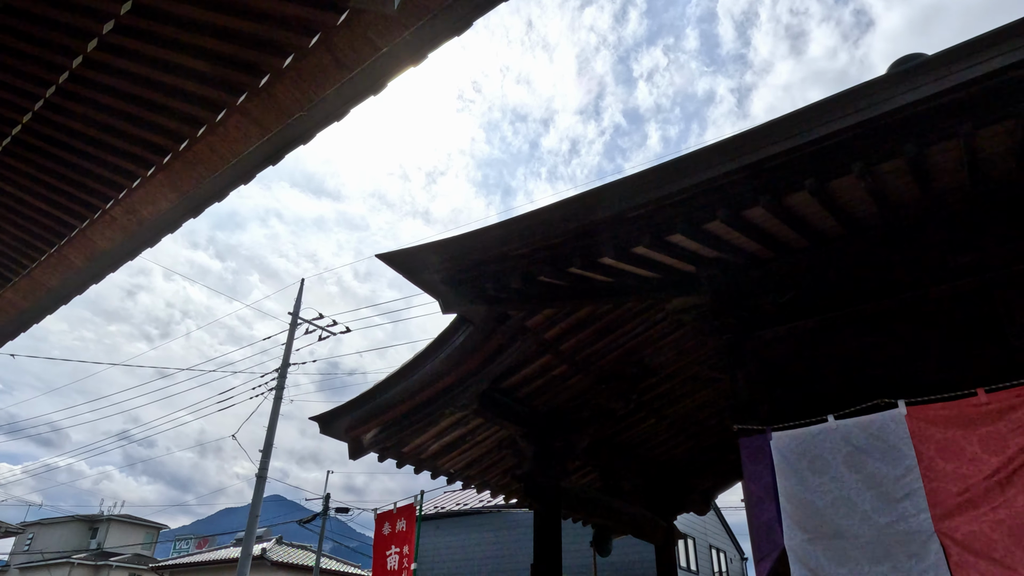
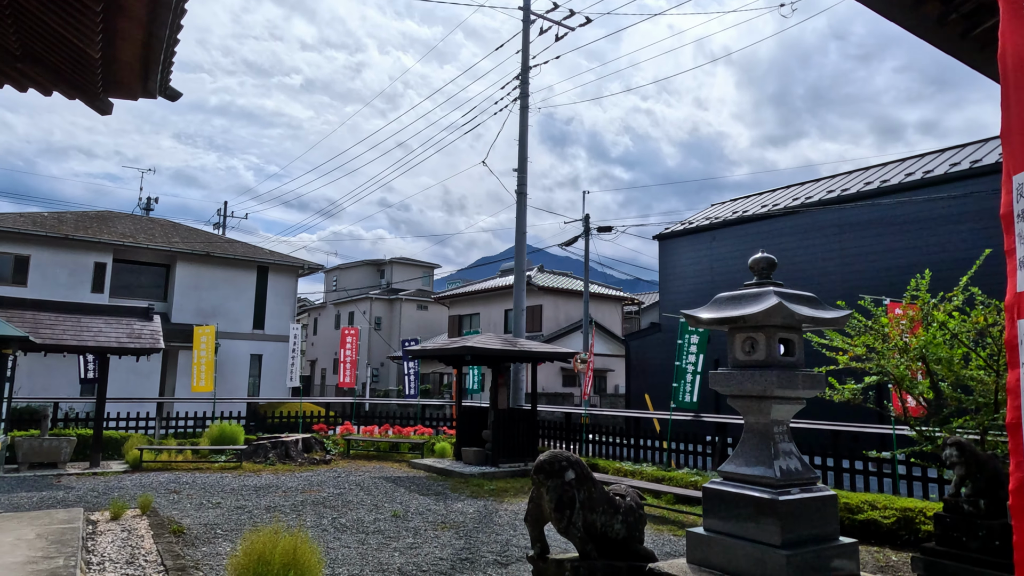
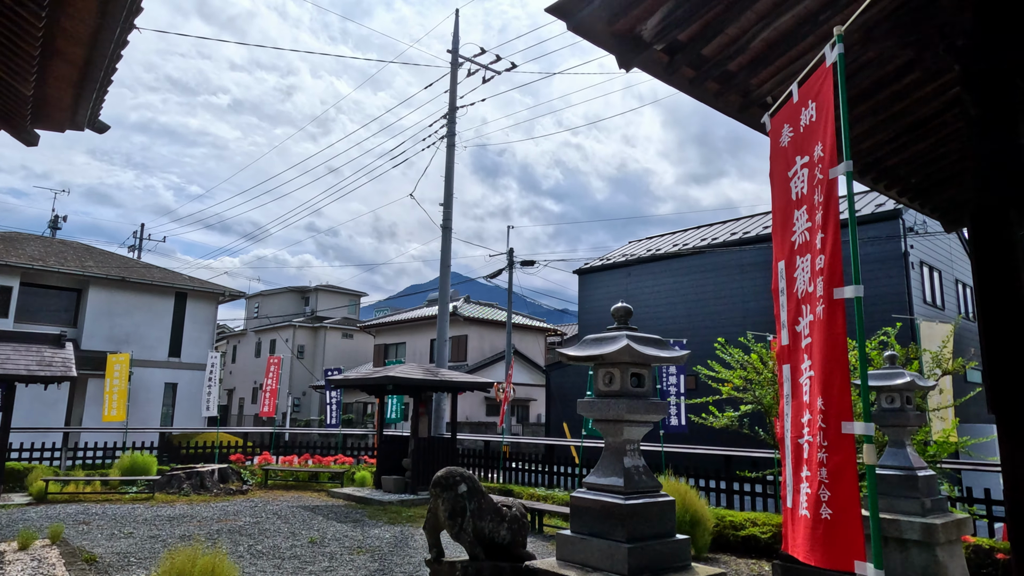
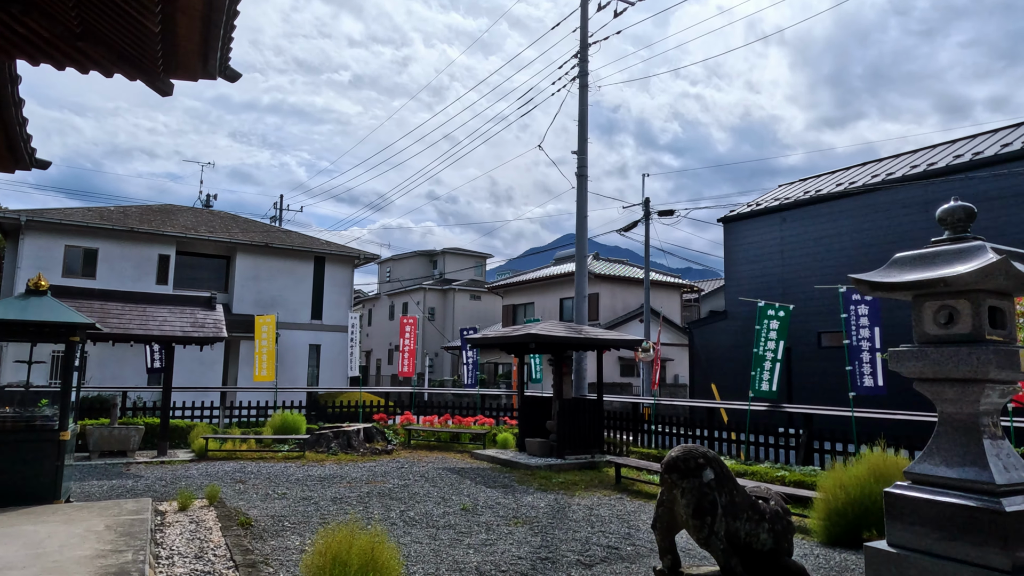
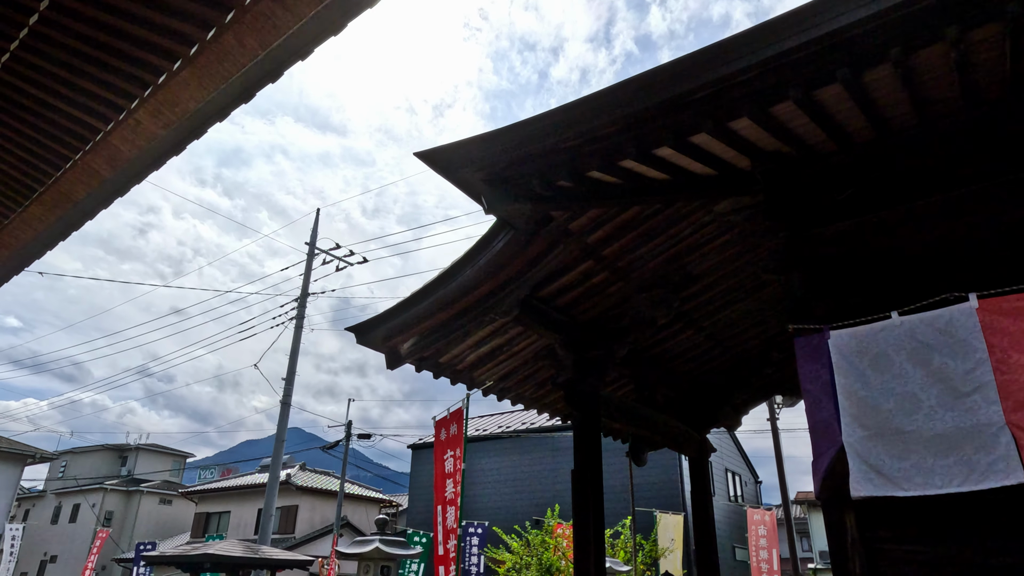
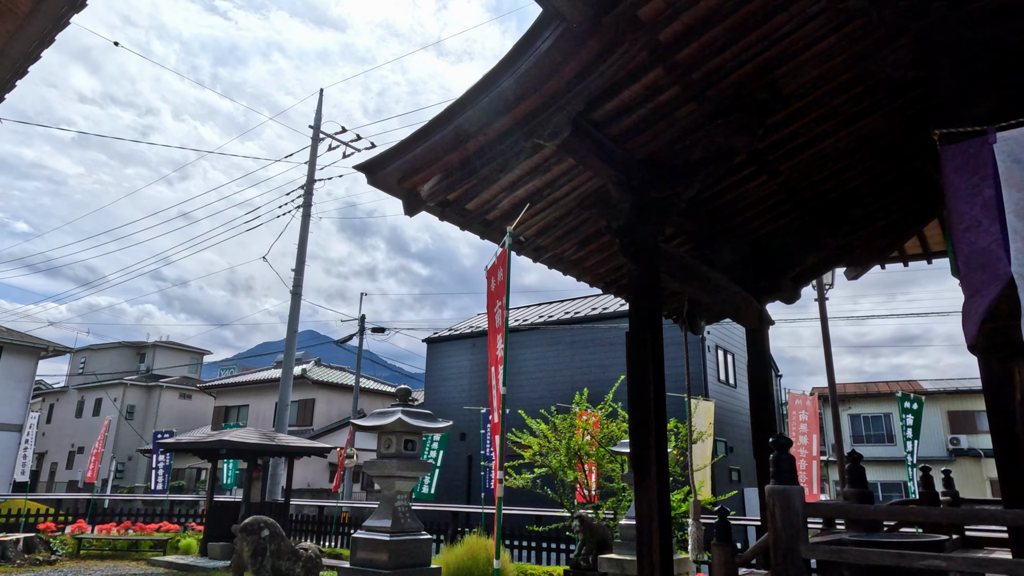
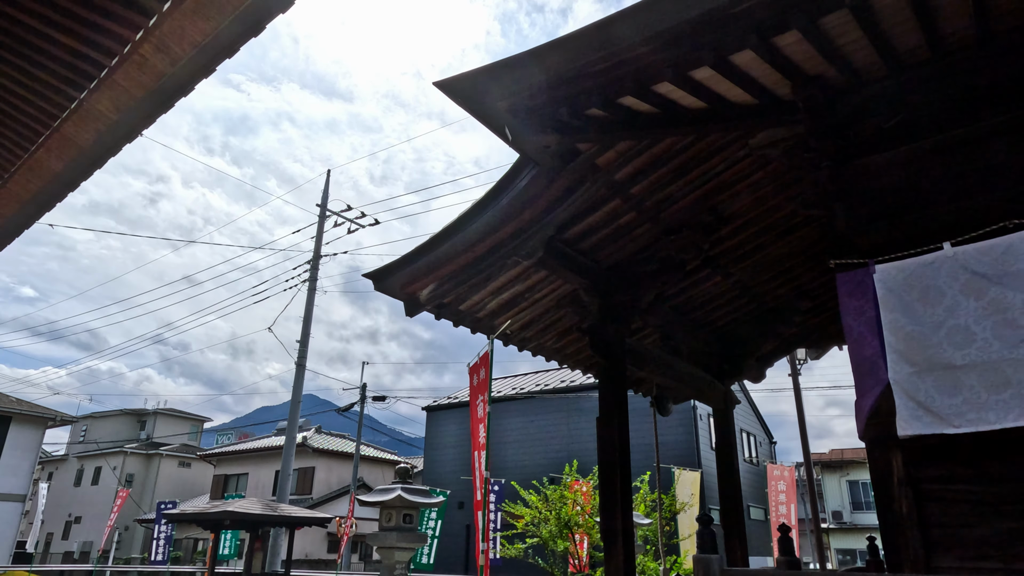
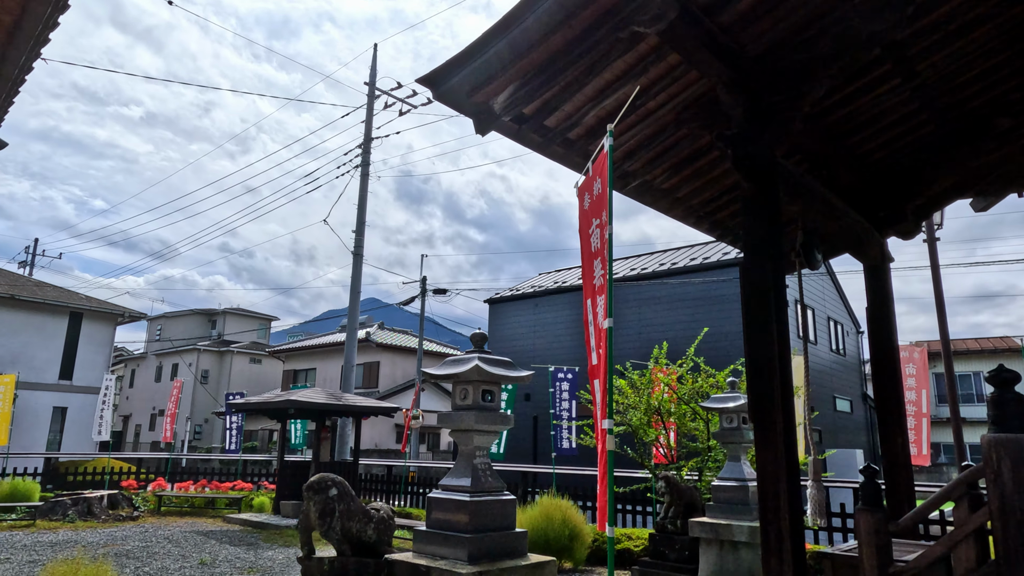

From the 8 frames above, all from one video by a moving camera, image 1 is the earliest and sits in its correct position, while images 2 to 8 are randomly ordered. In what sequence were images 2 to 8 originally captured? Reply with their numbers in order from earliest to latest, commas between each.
5, 7, 6, 8, 3, 2, 4
